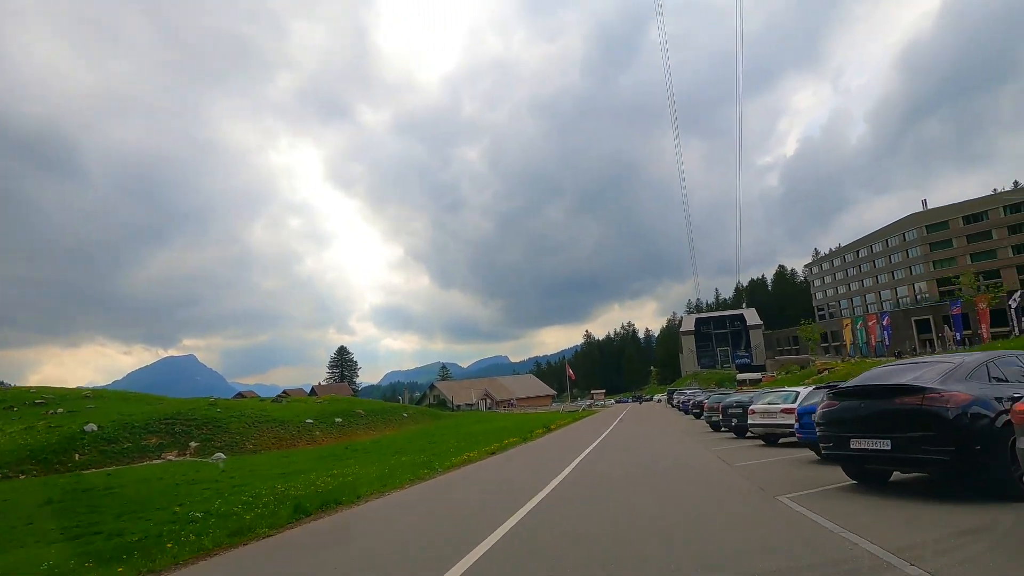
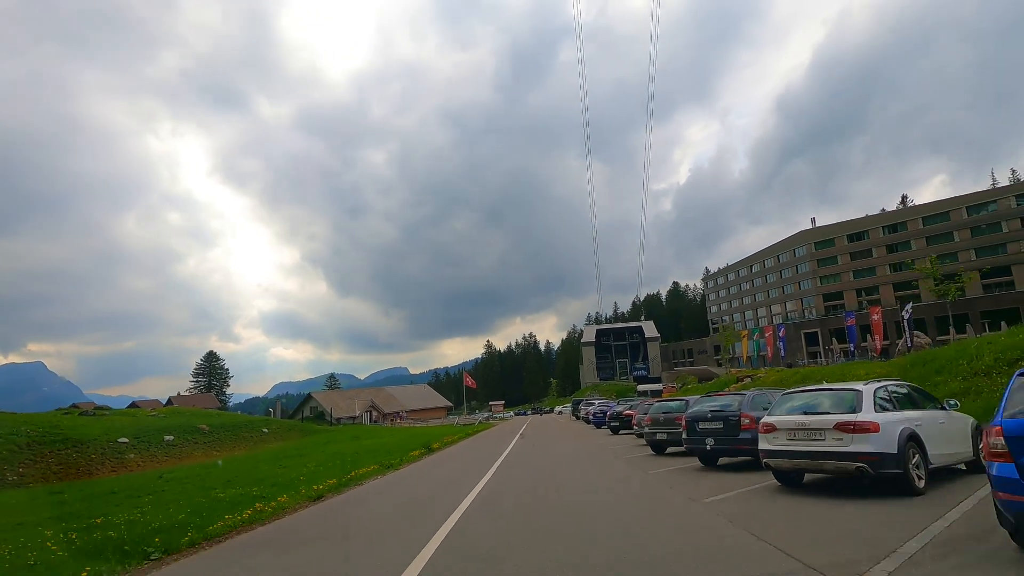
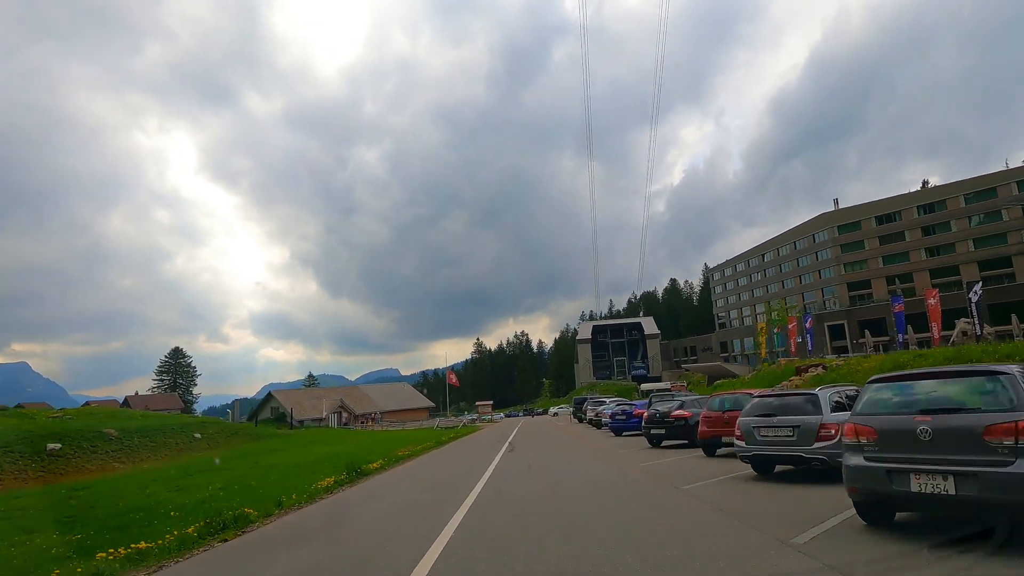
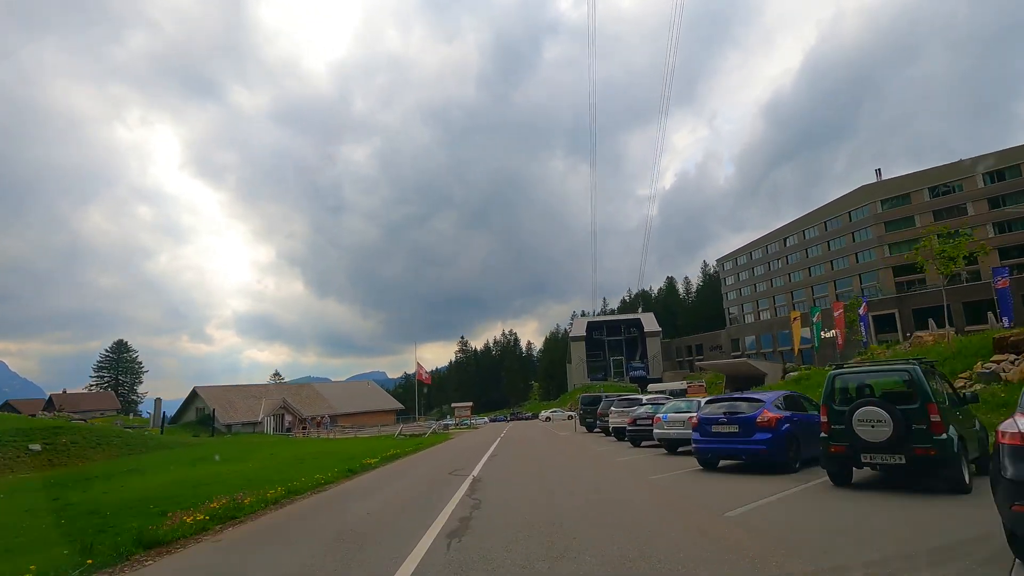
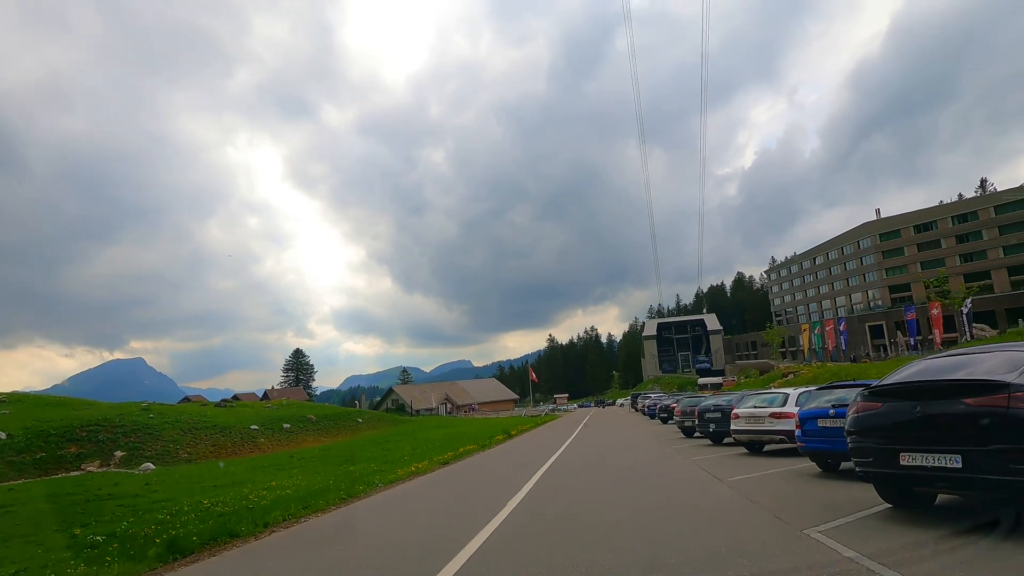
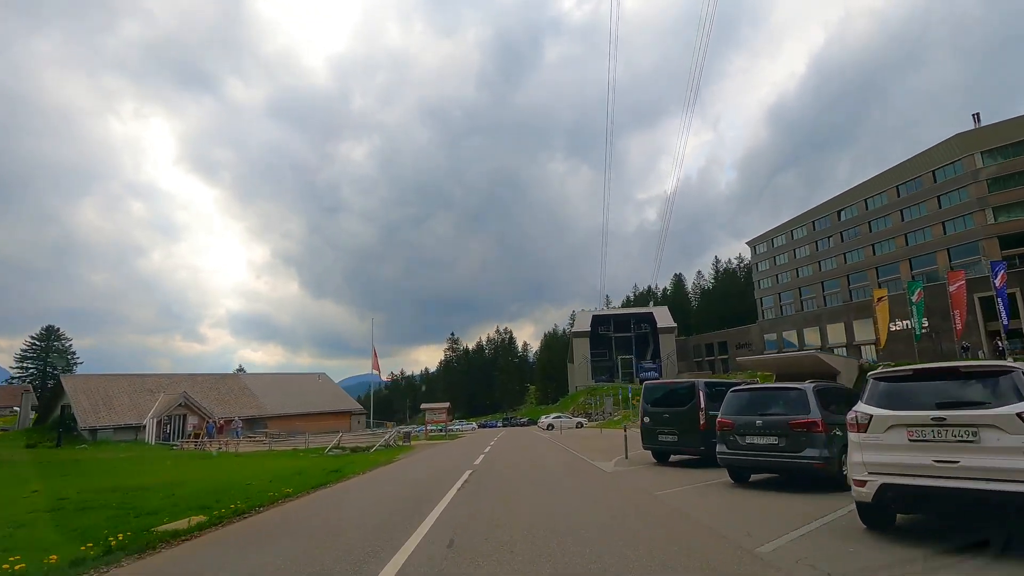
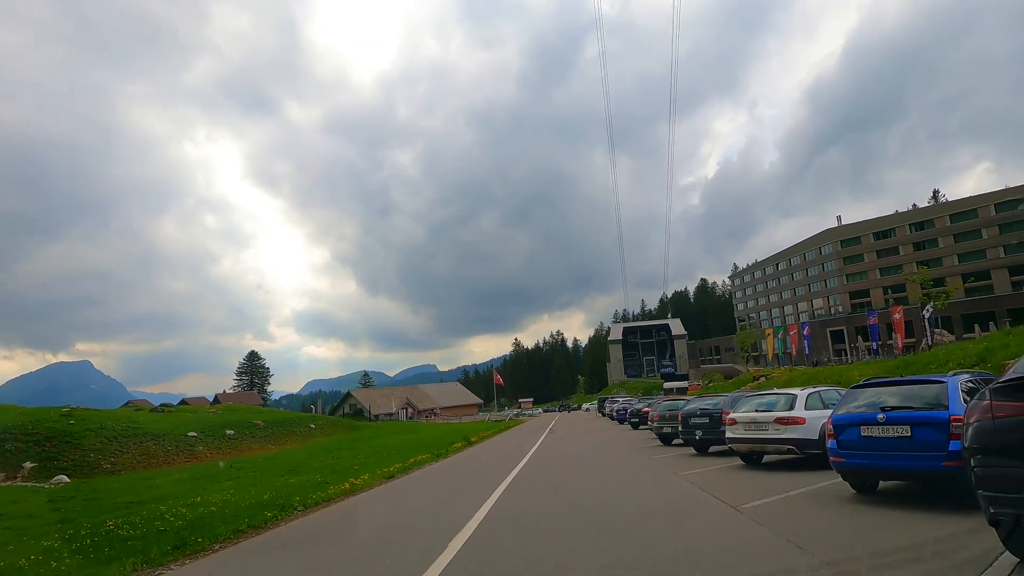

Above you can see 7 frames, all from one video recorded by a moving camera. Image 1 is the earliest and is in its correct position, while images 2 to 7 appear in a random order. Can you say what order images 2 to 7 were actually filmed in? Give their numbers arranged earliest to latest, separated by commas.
5, 7, 2, 3, 4, 6
